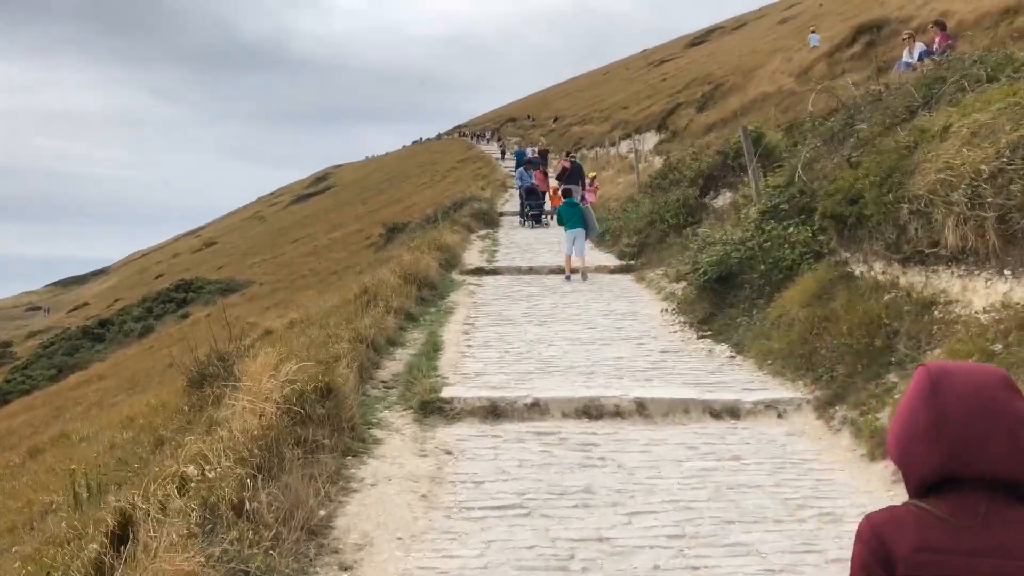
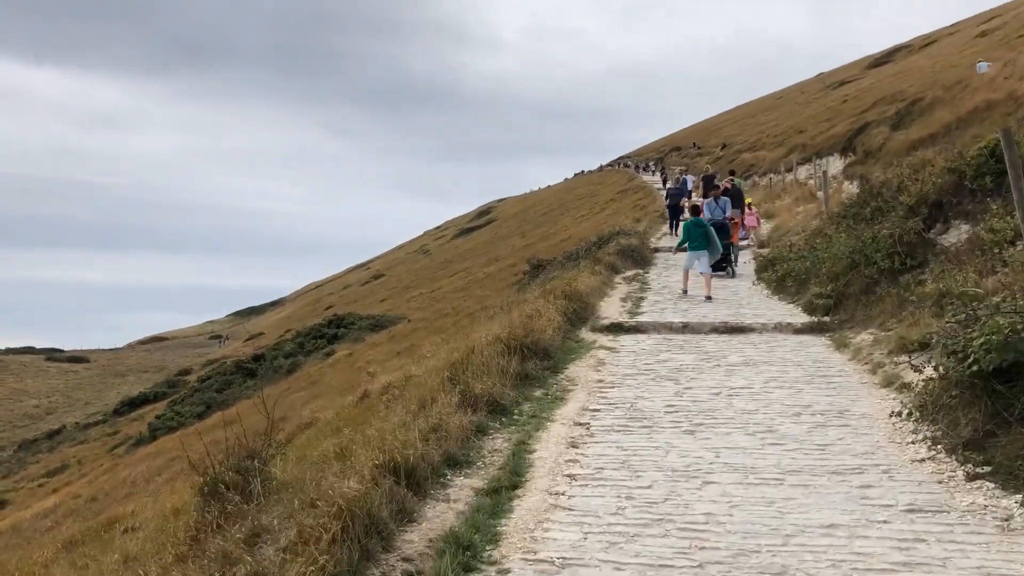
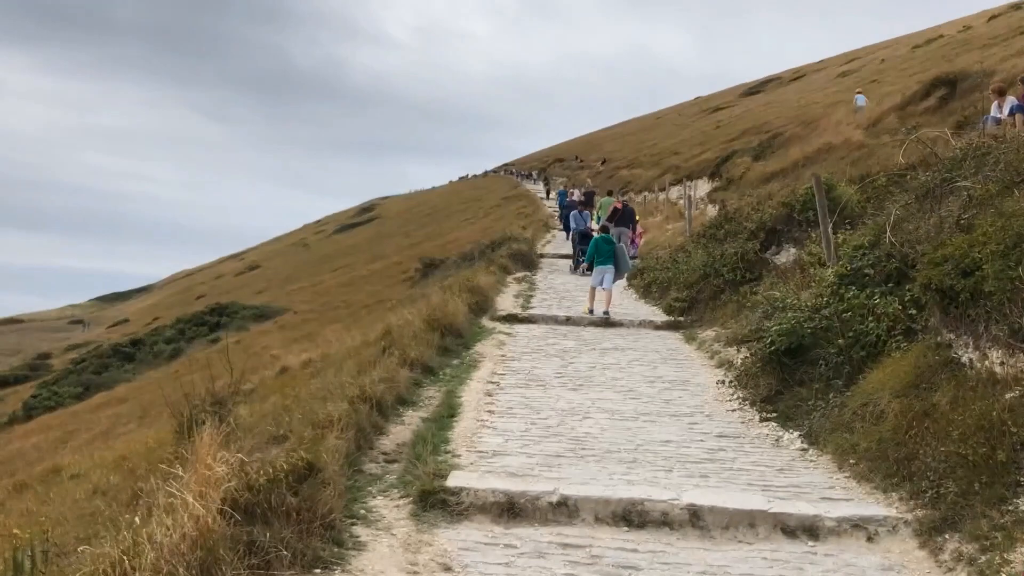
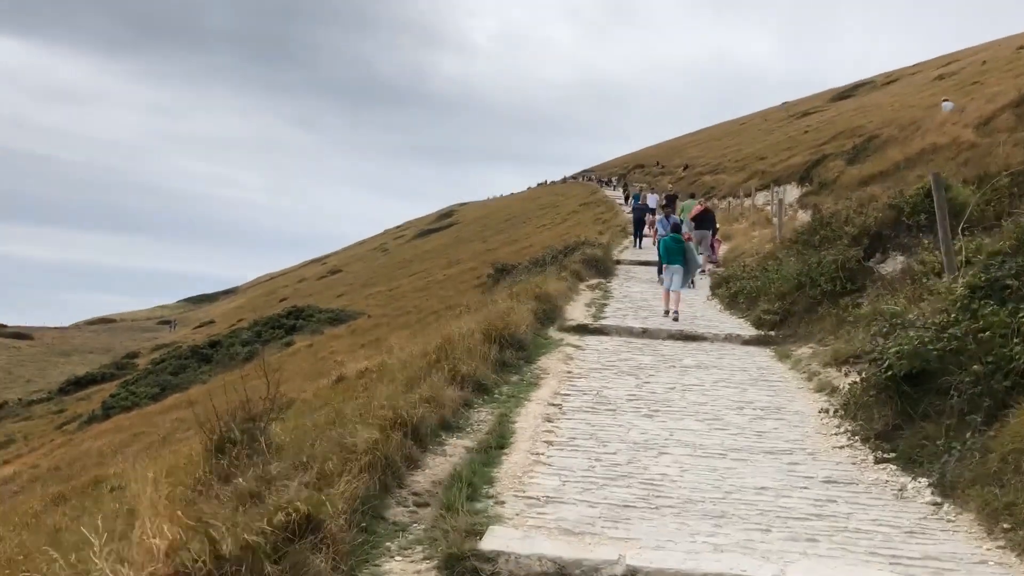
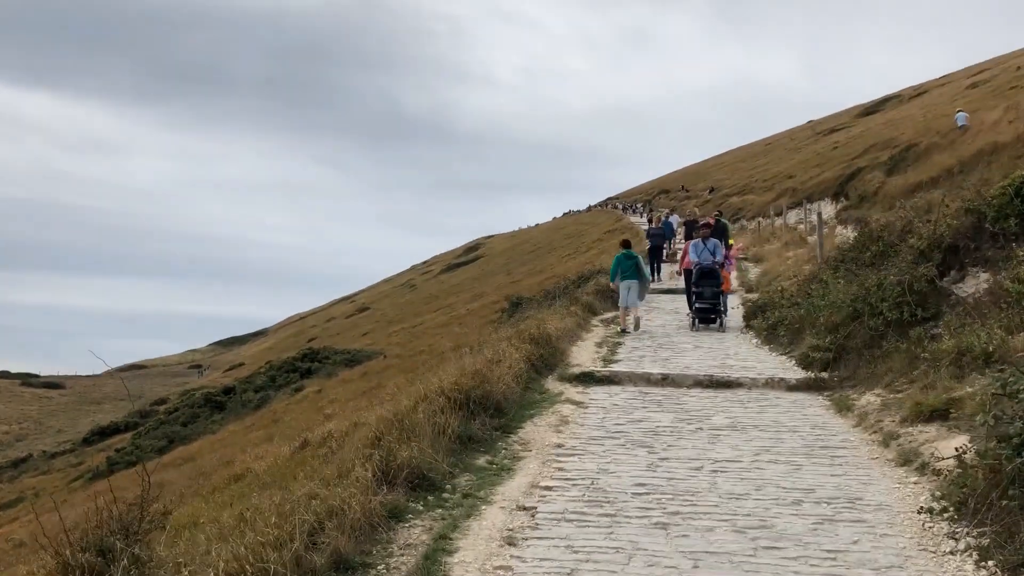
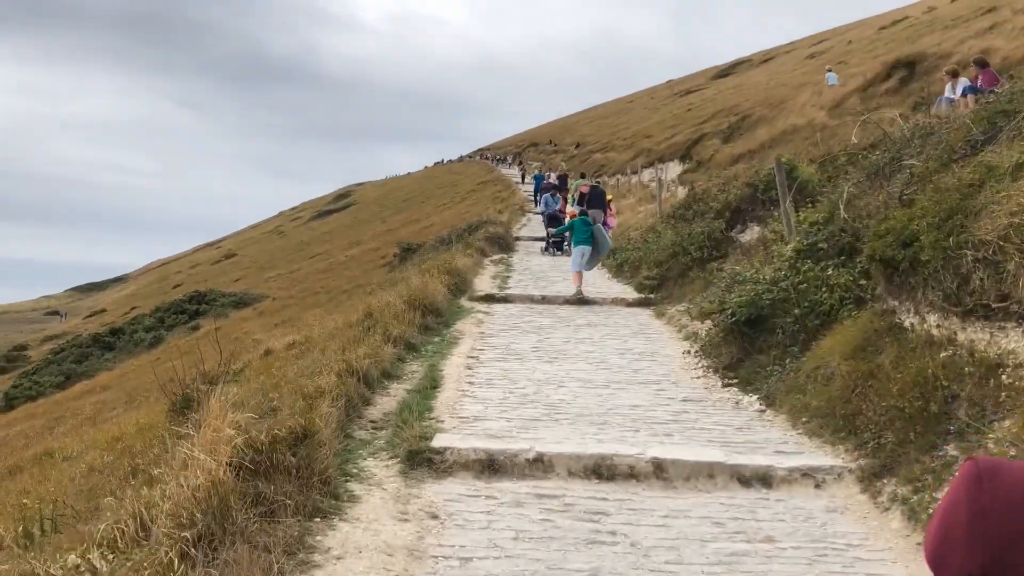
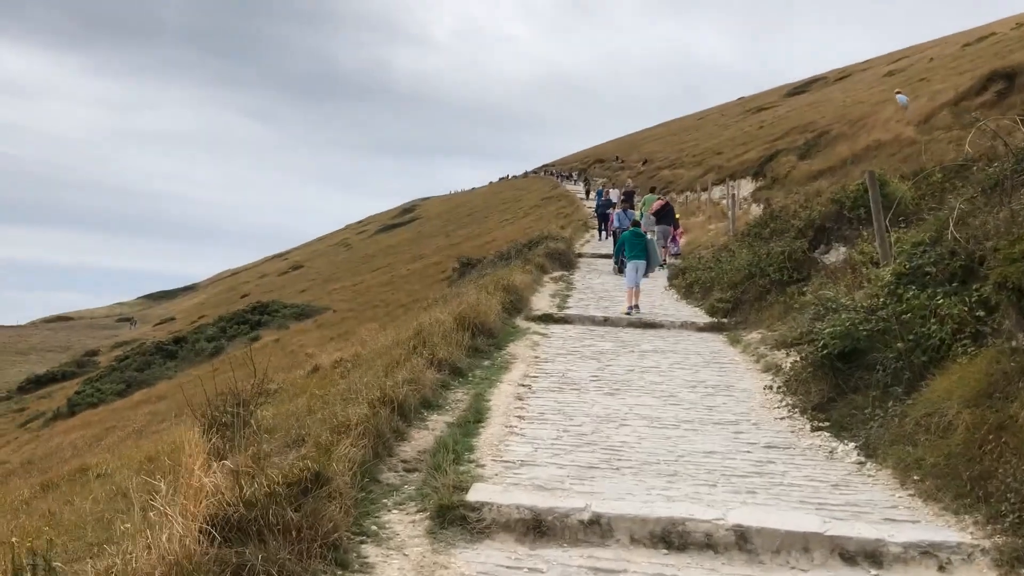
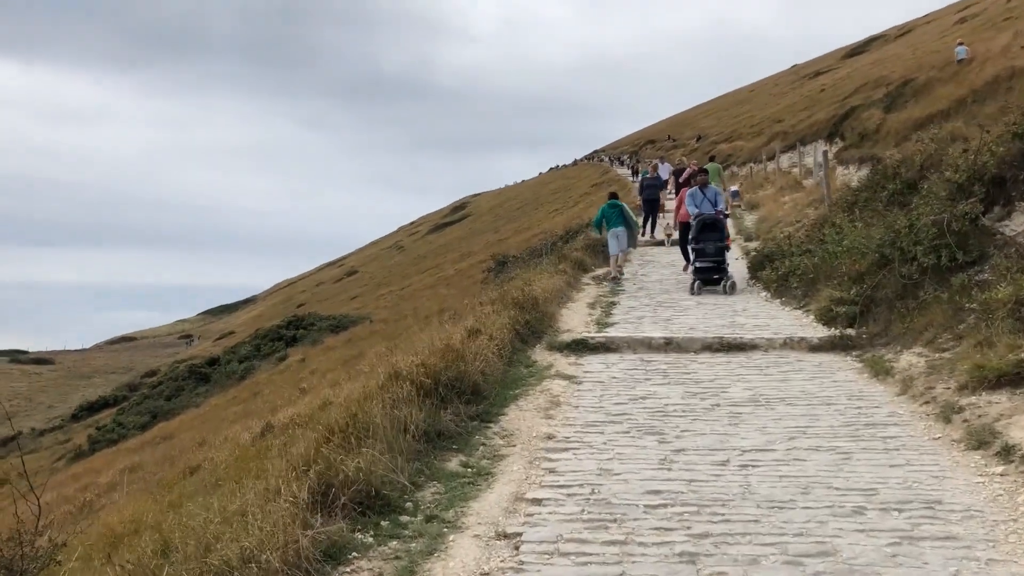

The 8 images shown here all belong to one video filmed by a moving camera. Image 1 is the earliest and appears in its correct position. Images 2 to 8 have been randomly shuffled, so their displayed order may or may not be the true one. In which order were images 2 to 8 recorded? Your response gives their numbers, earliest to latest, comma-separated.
6, 3, 7, 4, 2, 5, 8
